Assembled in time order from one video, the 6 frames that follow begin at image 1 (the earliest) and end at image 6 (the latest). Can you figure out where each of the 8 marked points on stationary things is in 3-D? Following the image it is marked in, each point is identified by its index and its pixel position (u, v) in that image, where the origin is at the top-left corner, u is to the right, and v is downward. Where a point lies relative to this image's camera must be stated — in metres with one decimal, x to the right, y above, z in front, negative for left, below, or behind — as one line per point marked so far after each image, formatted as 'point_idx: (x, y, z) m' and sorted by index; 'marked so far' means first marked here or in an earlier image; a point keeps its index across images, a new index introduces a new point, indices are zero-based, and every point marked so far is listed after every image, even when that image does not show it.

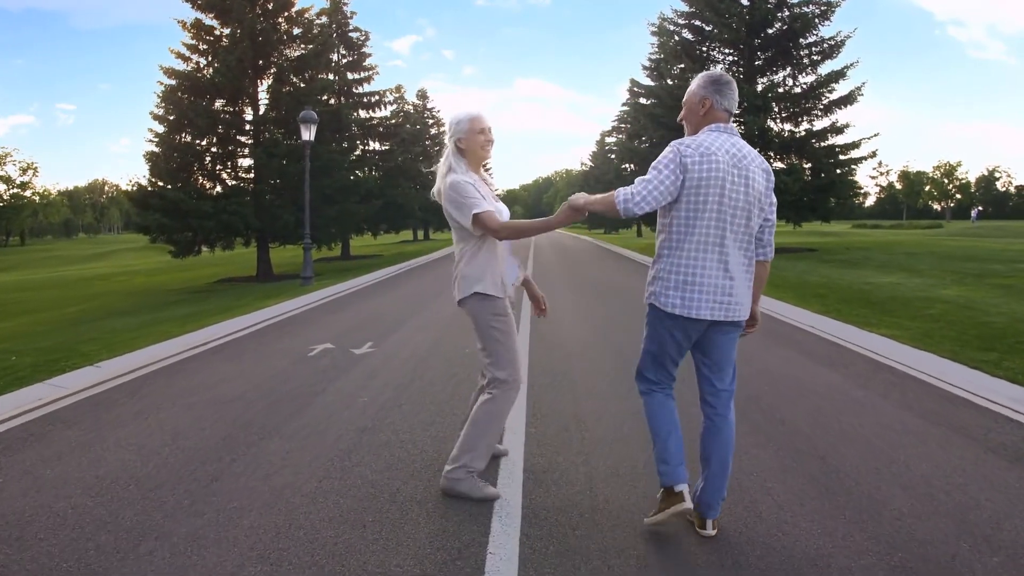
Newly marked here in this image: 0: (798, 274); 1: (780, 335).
0: (+7.3, +0.4, +19.3) m
1: (+3.5, -0.6, +10.0) m
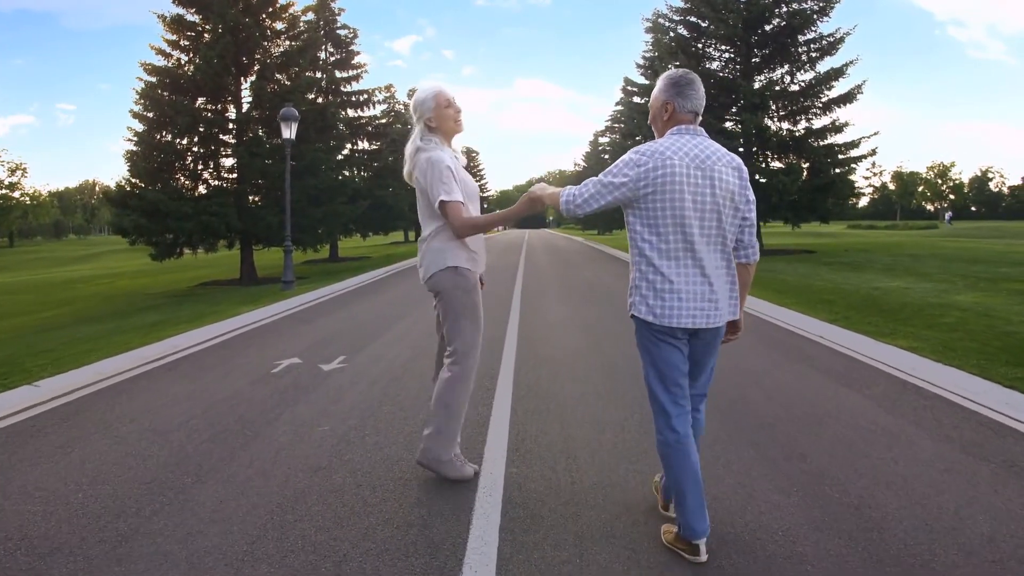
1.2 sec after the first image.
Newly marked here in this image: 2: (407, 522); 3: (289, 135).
0: (+7.1, +0.3, +18.6) m
1: (+3.4, -0.7, +9.2) m
2: (-0.5, -1.2, +3.9) m
3: (-5.8, +4.0, +19.6) m
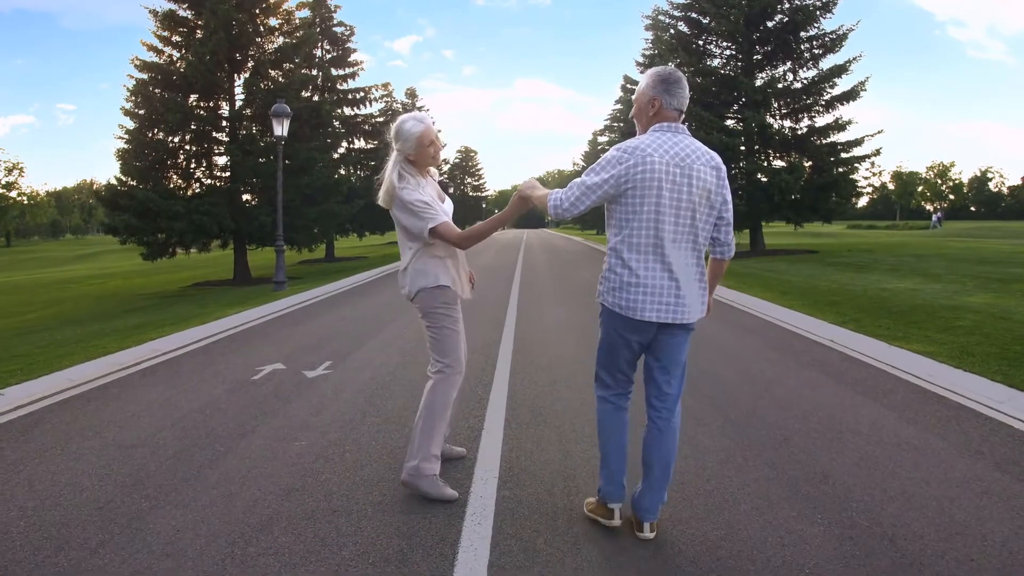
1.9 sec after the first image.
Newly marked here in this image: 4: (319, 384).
0: (+7.0, +0.2, +18.1) m
1: (+3.3, -0.7, +8.8) m
2: (-0.6, -1.2, +3.5) m
3: (-5.8, +4.0, +19.1) m
4: (-1.8, -0.9, +7.2) m
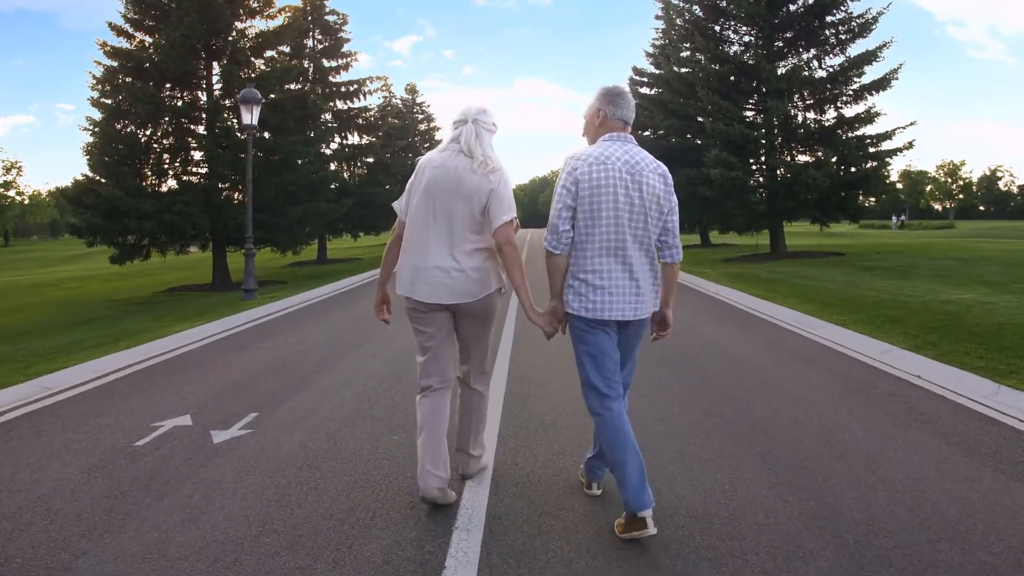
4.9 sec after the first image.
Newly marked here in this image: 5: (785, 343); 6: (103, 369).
0: (+7.0, 0.0, +15.9) m
1: (+3.2, -0.9, +6.6) m
2: (-0.7, -1.4, +1.3) m
3: (-5.9, +3.8, +17.0) m
4: (-1.9, -1.1, +5.0) m
5: (+3.5, -0.7, +9.7) m
6: (-4.4, -0.9, +8.2) m
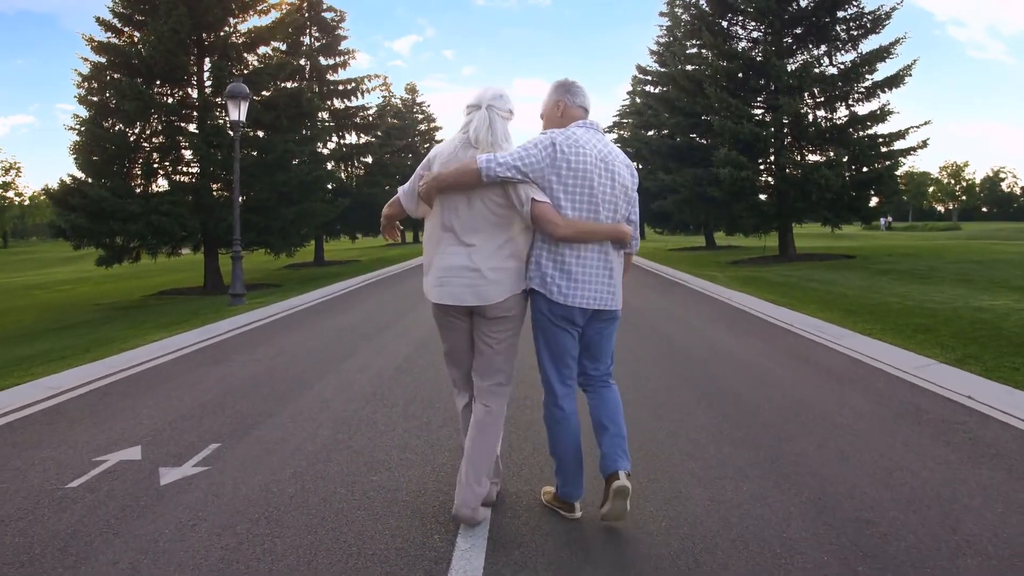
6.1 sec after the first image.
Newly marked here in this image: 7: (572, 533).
0: (+7.0, -0.1, +15.1) m
1: (+3.3, -1.0, +5.8) m
2: (-0.7, -1.5, +0.5) m
3: (-5.8, +3.7, +16.2) m
4: (-1.9, -1.2, +4.2) m
5: (+3.5, -0.8, +8.9) m
6: (-4.4, -1.0, +7.4) m
7: (+0.3, -1.2, +3.7) m
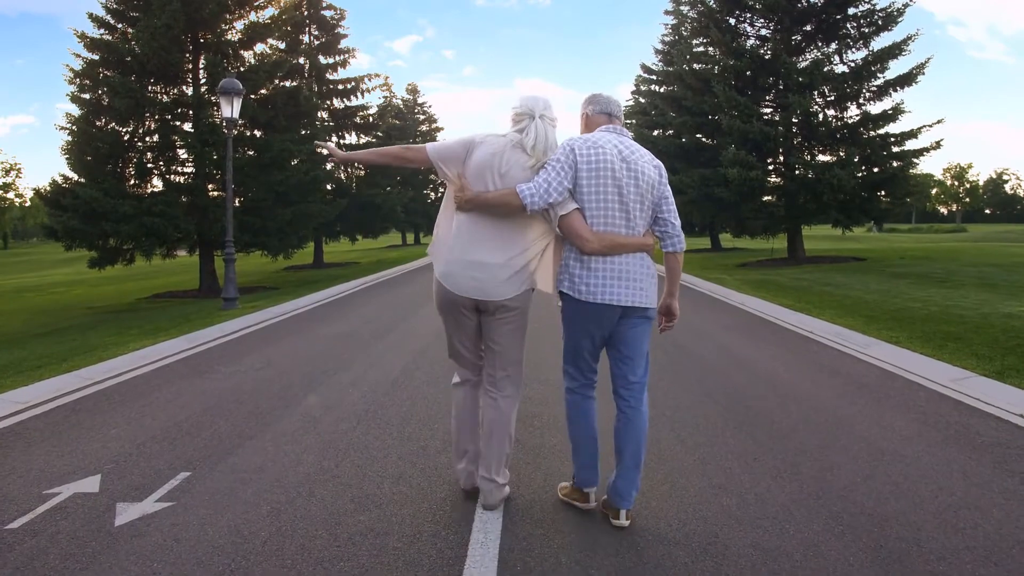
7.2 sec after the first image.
0: (+7.1, -0.1, +14.5) m
1: (+3.3, -1.1, +5.2) m
2: (-0.6, -1.6, -0.1) m
3: (-5.8, +3.6, +15.6) m
4: (-1.8, -1.2, +3.6) m
5: (+3.6, -0.9, +8.3) m
6: (-4.4, -1.0, +6.8) m
7: (+0.3, -1.3, +3.1) m
